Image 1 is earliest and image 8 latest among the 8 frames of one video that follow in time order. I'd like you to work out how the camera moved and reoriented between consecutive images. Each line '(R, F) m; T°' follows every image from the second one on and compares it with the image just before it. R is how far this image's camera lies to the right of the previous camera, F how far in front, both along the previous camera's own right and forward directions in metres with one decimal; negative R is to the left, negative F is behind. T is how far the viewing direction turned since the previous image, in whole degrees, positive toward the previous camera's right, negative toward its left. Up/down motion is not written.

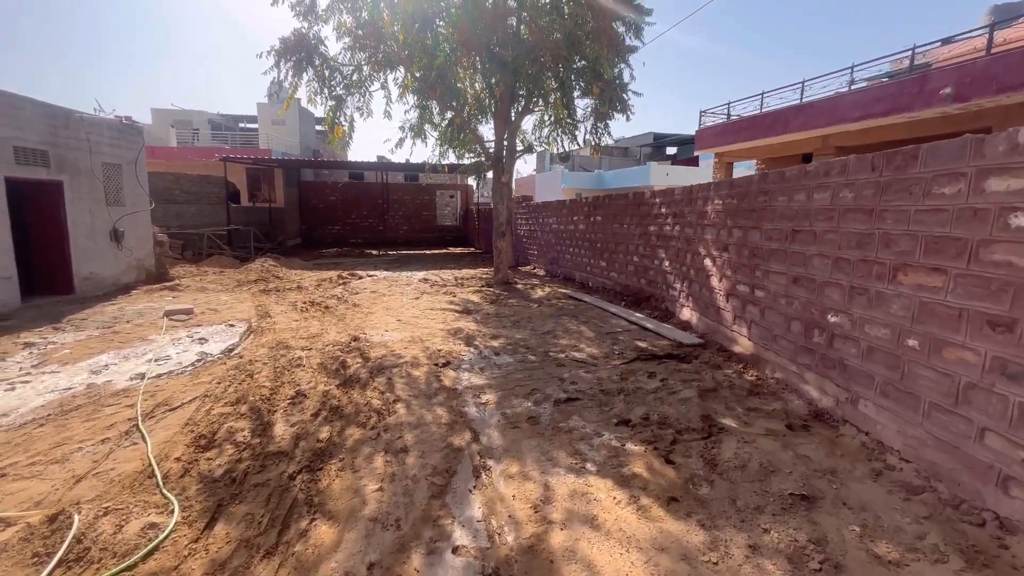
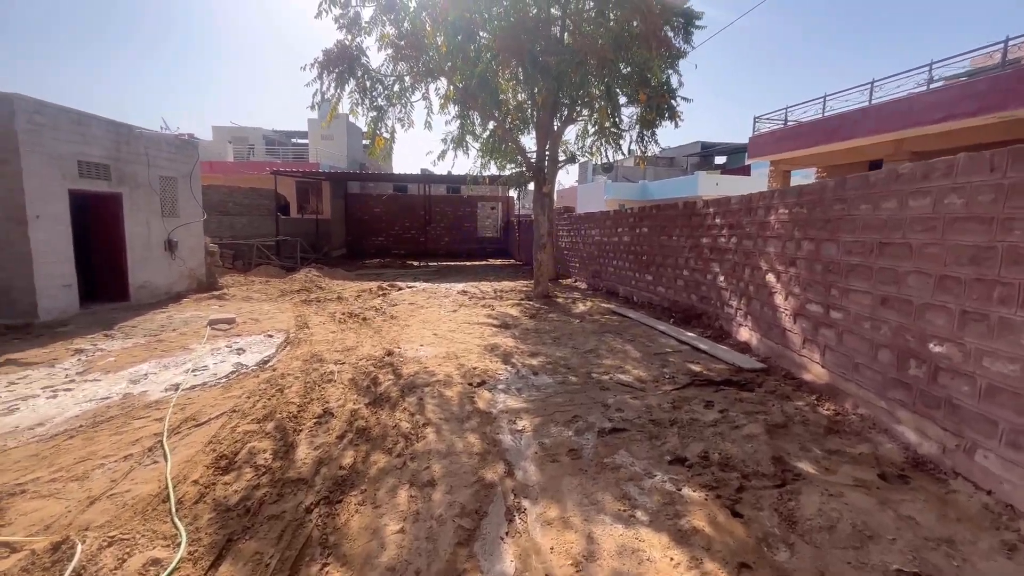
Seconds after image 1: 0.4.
(0.0, +0.3) m; -5°
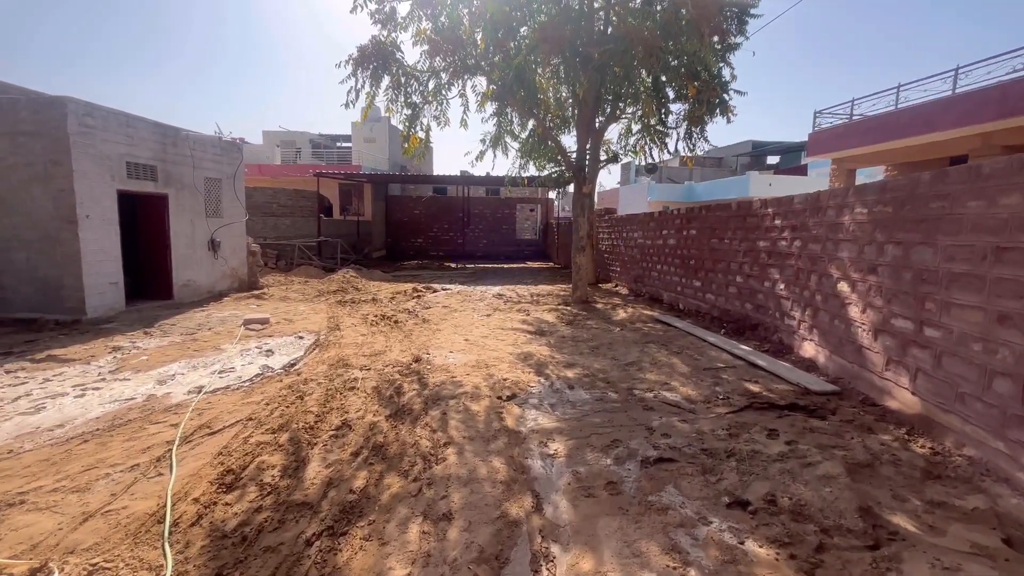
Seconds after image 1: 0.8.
(0.0, +0.4) m; -5°
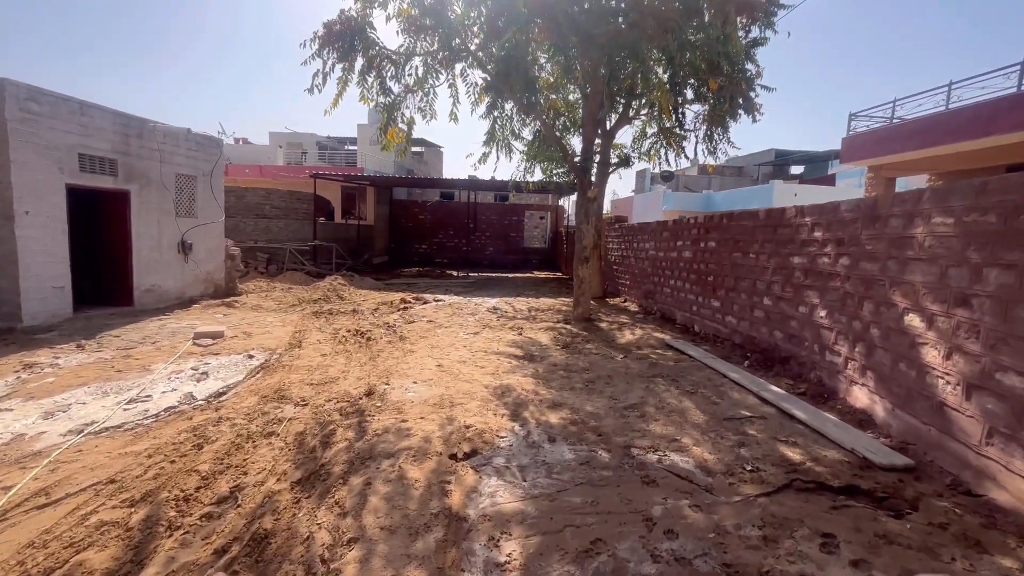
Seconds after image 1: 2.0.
(+0.3, +1.0) m; -2°
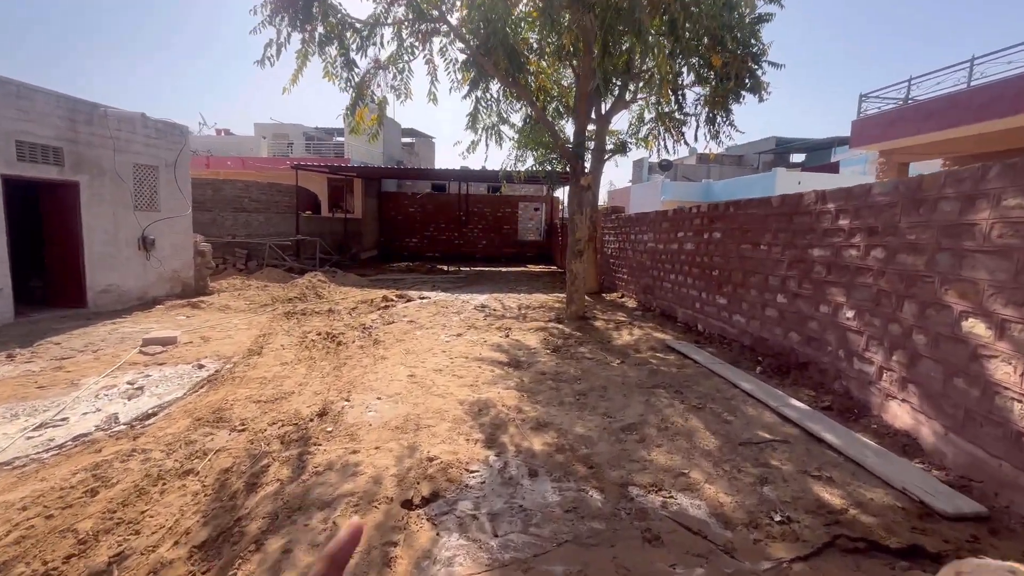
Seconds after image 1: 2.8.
(+0.2, +0.6) m; 0°
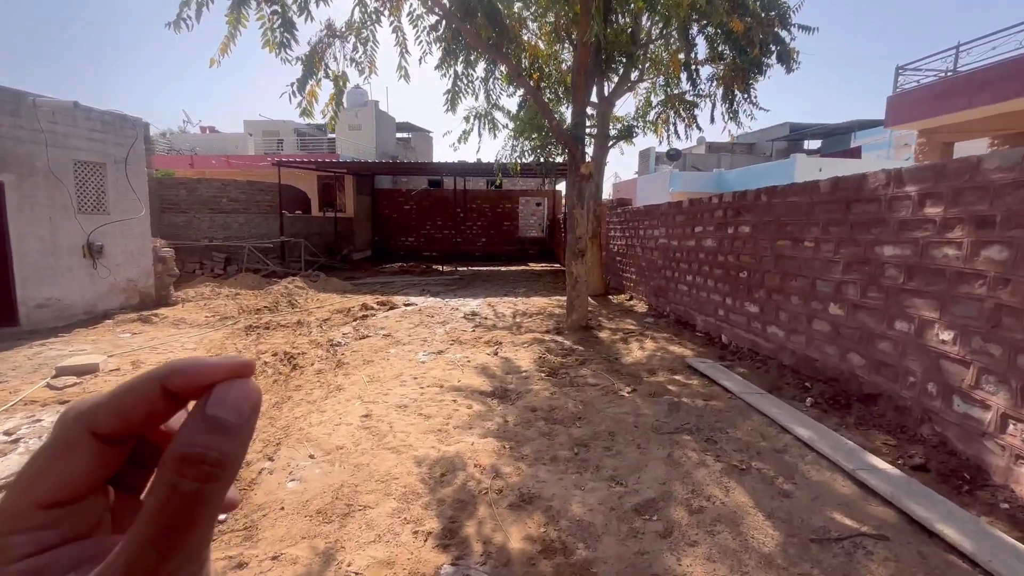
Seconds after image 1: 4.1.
(+0.2, +1.0) m; -1°
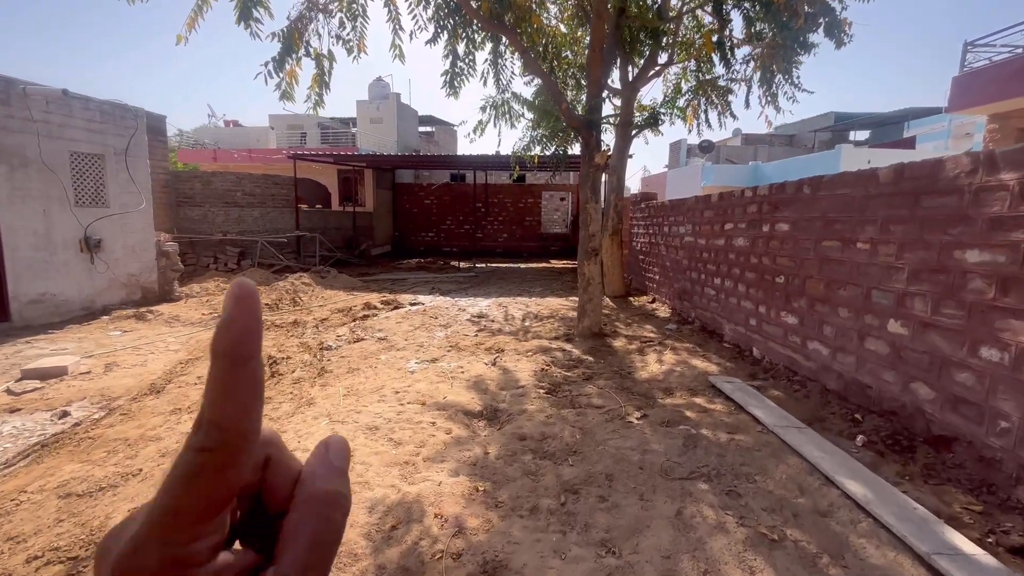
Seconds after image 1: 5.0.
(+0.3, +0.6) m; -3°
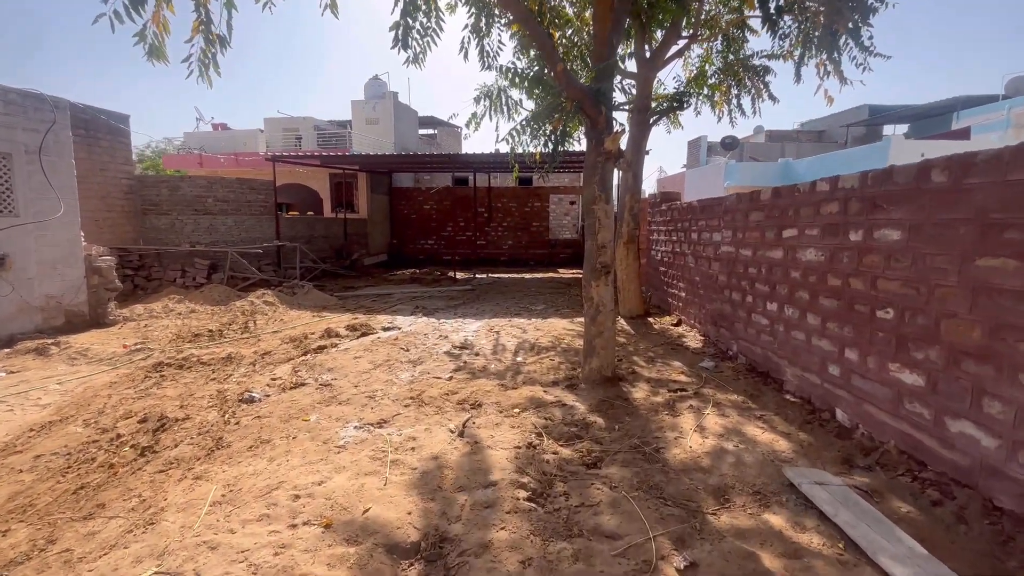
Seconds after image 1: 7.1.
(+0.3, +1.4) m; -2°
